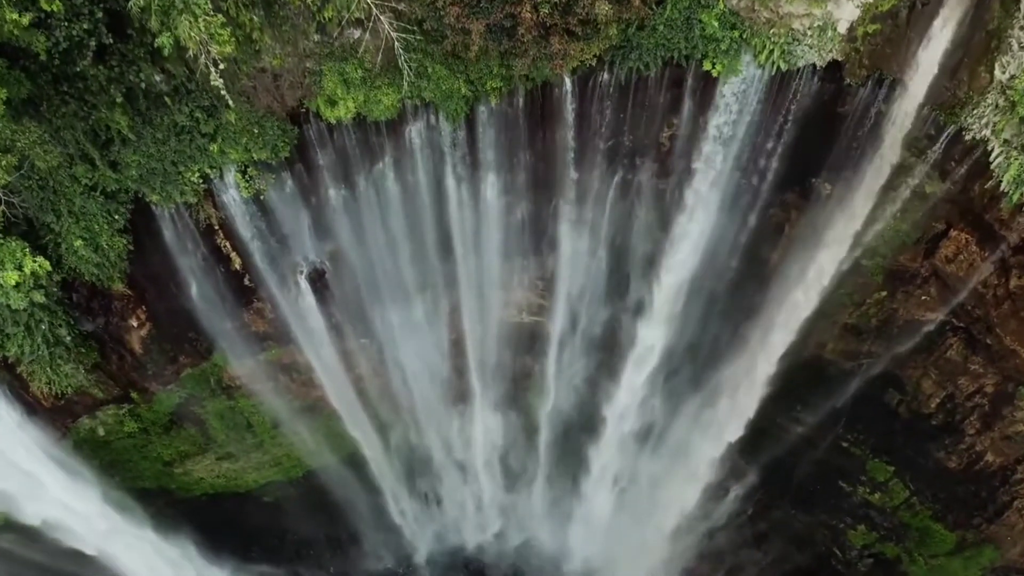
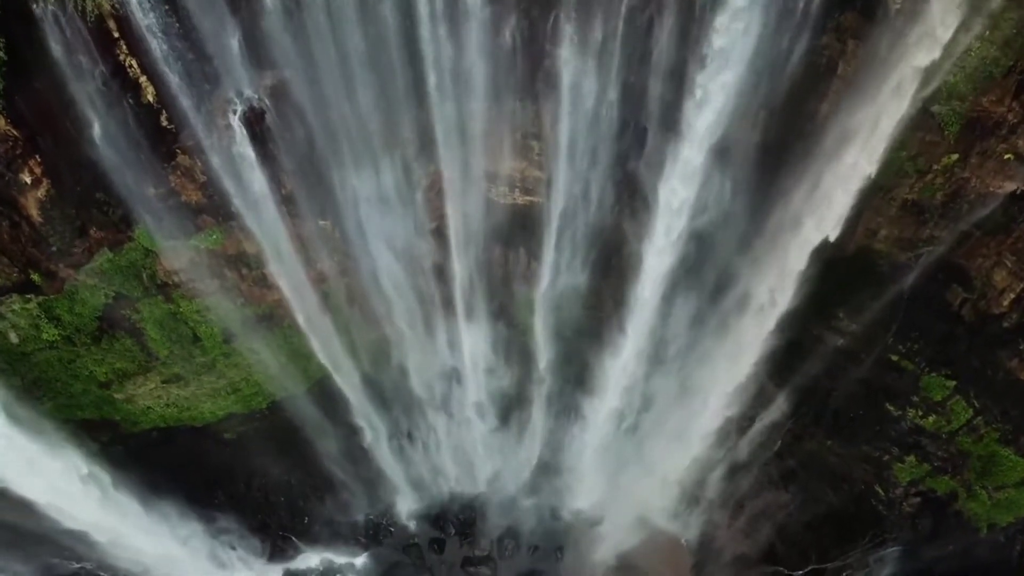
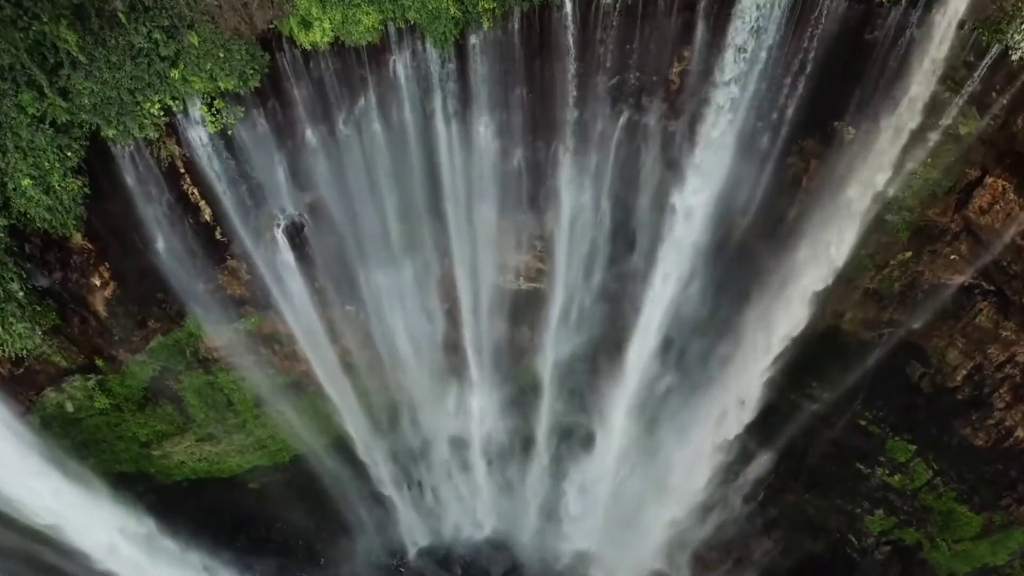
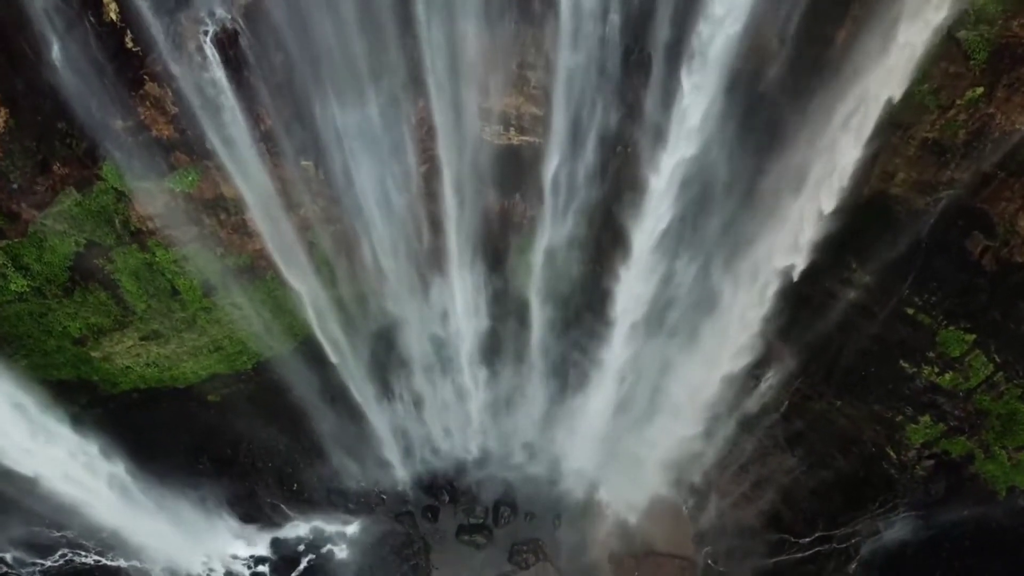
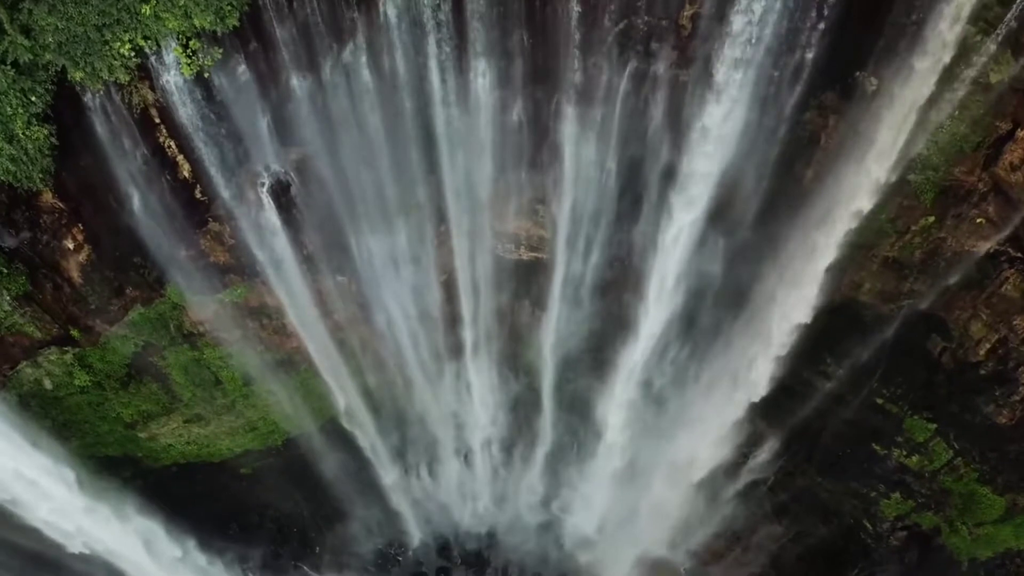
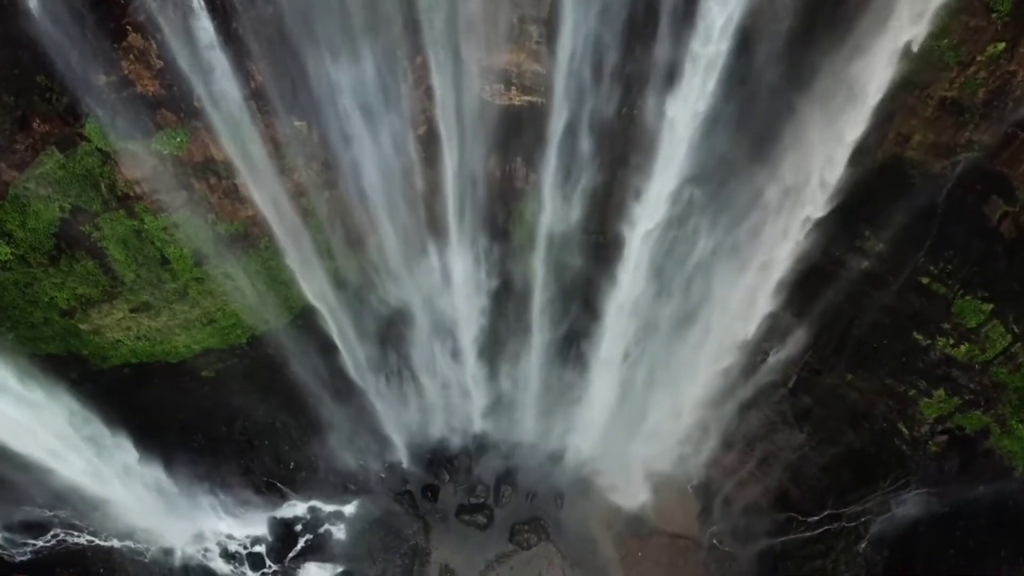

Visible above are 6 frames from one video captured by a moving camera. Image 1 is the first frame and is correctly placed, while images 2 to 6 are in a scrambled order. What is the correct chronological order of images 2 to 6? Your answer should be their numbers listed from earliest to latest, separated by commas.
3, 5, 2, 4, 6
